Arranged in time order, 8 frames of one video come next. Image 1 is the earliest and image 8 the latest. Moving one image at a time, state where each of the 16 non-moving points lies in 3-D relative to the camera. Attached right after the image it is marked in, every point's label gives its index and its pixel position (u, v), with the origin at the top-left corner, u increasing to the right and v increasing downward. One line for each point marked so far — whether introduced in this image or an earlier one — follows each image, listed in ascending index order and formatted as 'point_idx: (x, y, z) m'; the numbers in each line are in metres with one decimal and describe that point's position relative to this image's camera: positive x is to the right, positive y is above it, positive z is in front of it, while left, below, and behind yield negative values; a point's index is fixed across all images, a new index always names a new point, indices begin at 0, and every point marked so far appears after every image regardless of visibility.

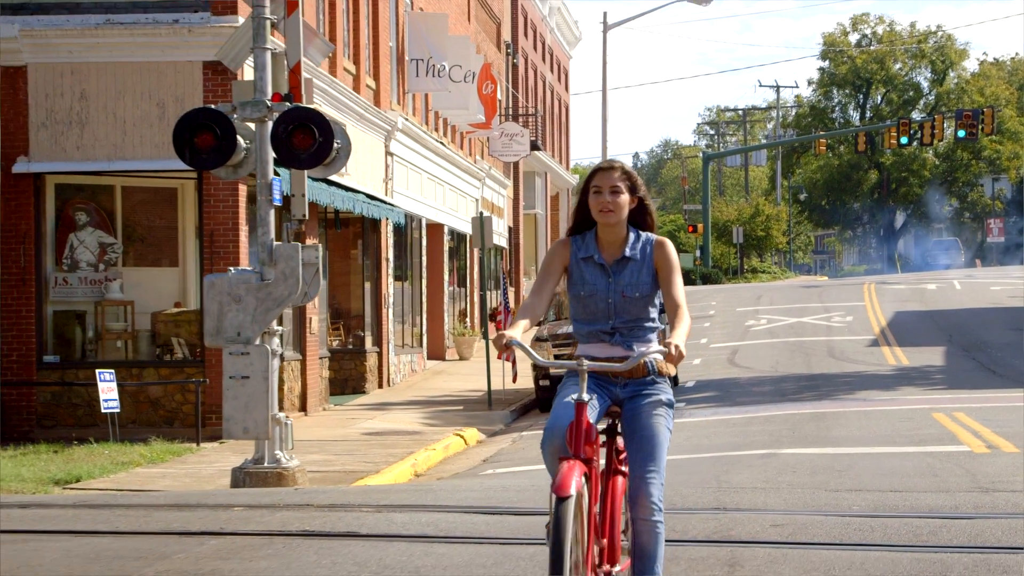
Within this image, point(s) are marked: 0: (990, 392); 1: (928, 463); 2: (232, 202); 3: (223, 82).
0: (+6.6, -1.4, +17.1) m
1: (+3.2, -1.3, +9.4) m
2: (-3.2, +1.0, +14.2) m
3: (-3.3, +2.3, +14.1) m
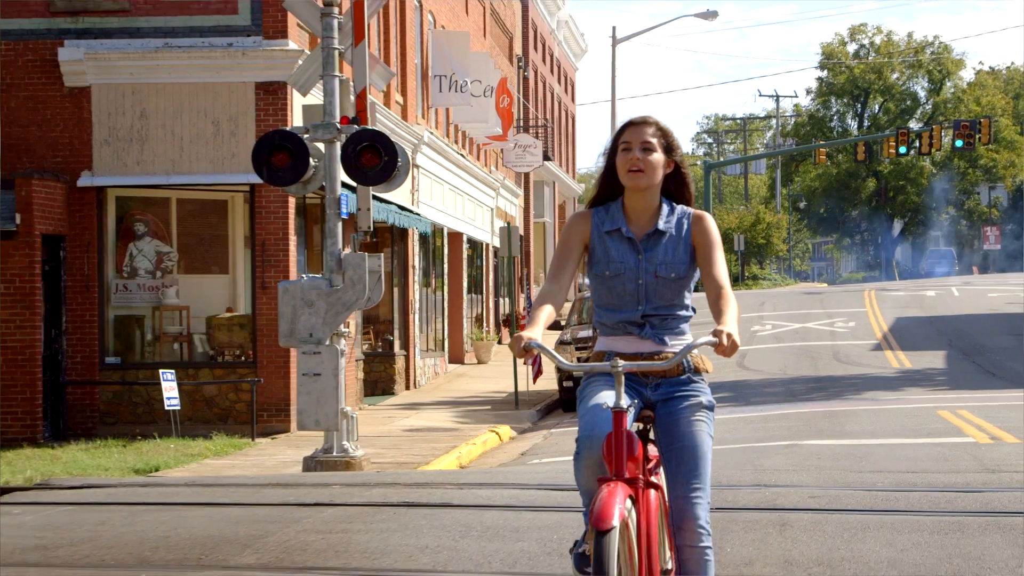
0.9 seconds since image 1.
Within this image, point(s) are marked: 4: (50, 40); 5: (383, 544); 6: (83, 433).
0: (+7.0, -1.5, +18.1) m
1: (+3.6, -1.4, +10.4) m
2: (-2.8, +0.9, +15.2) m
3: (-2.9, +2.3, +15.1) m
4: (-5.6, +3.0, +15.2) m
5: (-0.6, -1.2, +5.9) m
6: (-5.2, -1.8, +15.2) m
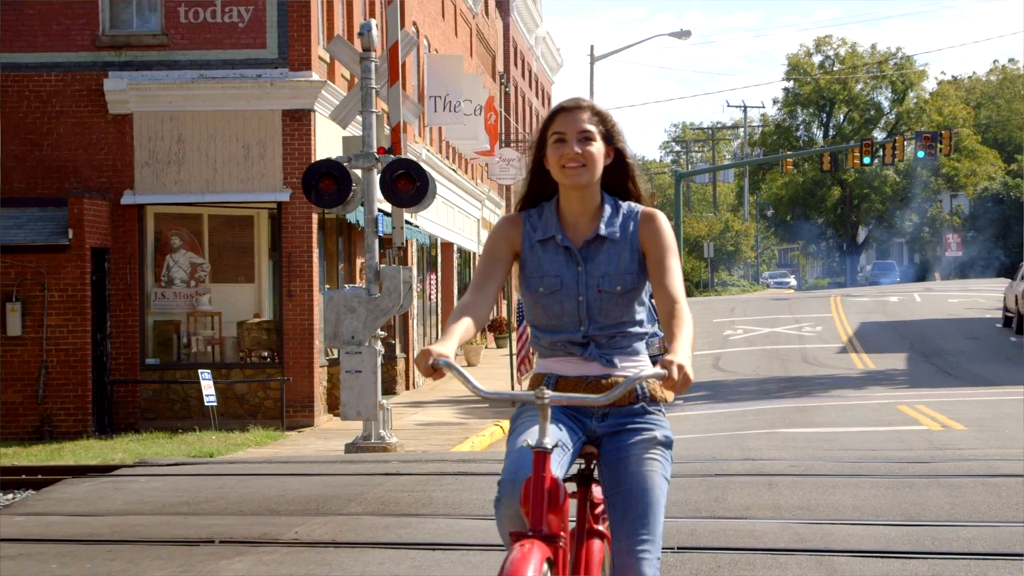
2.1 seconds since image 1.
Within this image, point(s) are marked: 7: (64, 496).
0: (+7.0, -1.6, +20.0) m
1: (+3.8, -1.4, +12.2) m
2: (-2.8, +0.8, +16.8) m
3: (-2.9, +2.2, +16.7) m
4: (-5.6, +2.9, +16.7) m
5: (-0.3, -1.3, +7.6) m
6: (-5.2, -1.9, +16.7) m
7: (-3.0, -1.4, +8.3) m
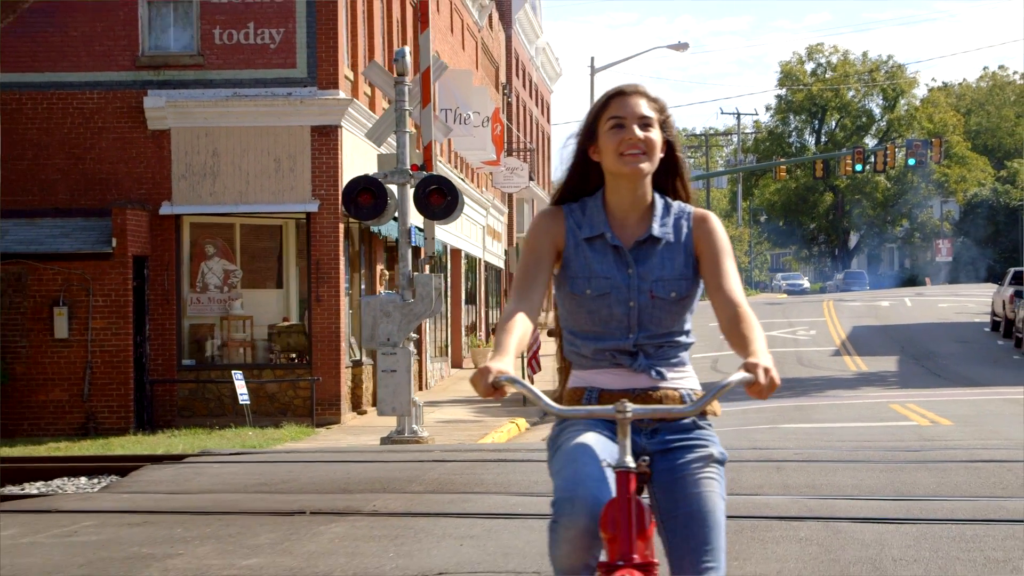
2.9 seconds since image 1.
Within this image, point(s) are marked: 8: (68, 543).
0: (+7.2, -1.7, +21.1) m
1: (+4.0, -1.5, +13.2) m
2: (-2.6, +0.7, +17.8) m
3: (-2.6, +2.1, +17.7) m
4: (-5.4, +2.8, +17.8) m
5: (0.0, -1.3, +8.6) m
6: (-5.0, -1.9, +17.7) m
7: (-2.7, -1.4, +9.4) m
8: (-2.4, -1.4, +6.8) m
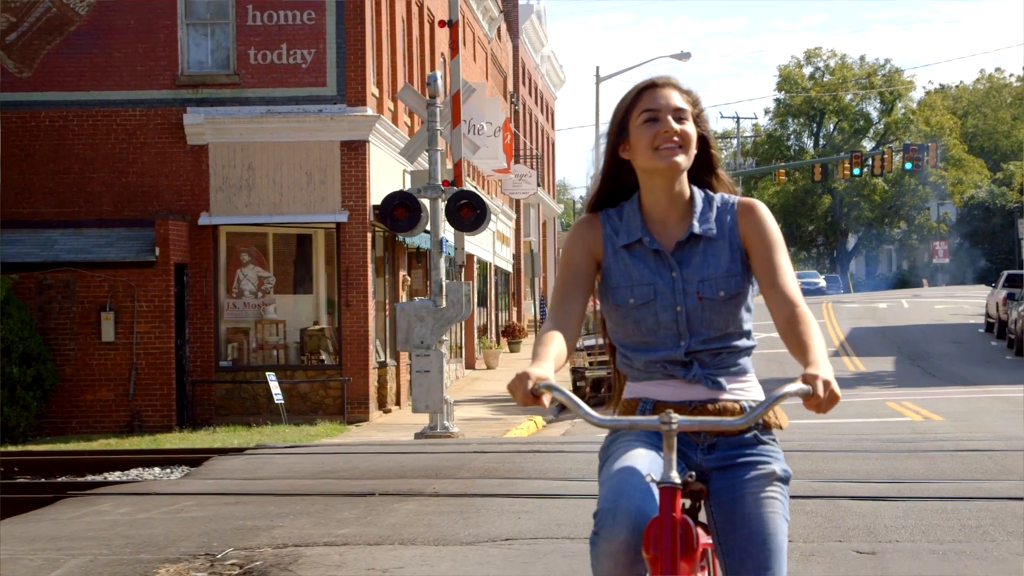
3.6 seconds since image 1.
0: (+7.4, -1.8, +22.2) m
1: (+4.3, -1.6, +14.4) m
2: (-2.3, +0.7, +19.0) m
3: (-2.4, +2.0, +18.8) m
4: (-5.1, +2.7, +18.9) m
5: (+0.3, -1.4, +9.7) m
6: (-4.7, -2.0, +18.8) m
7: (-2.4, -1.5, +10.5) m
8: (-2.1, -1.4, +7.9) m
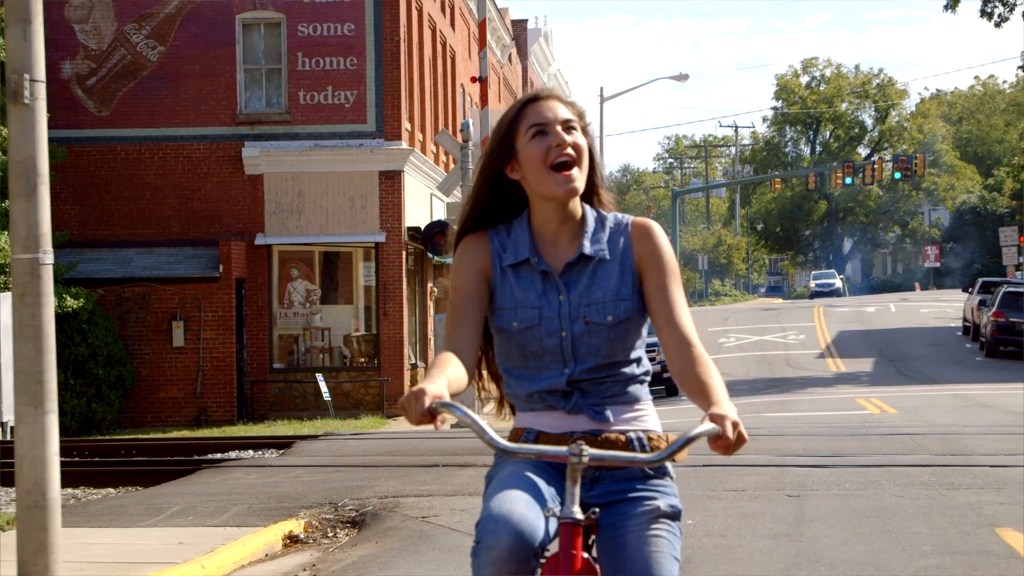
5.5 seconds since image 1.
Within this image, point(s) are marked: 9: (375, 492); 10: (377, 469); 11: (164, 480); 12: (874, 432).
0: (+7.7, -2.0, +24.9) m
1: (+4.6, -1.8, +17.1) m
2: (-2.0, +0.5, +21.7) m
3: (-2.1, +1.8, +21.6) m
4: (-4.8, +2.5, +21.6) m
5: (+0.5, -1.6, +12.5) m
6: (-4.4, -2.2, +21.5) m
7: (-2.1, -1.7, +13.2) m
8: (-1.8, -1.6, +10.6) m
9: (-1.1, -1.6, +9.9) m
10: (-1.2, -1.6, +11.1) m
11: (-3.3, -1.8, +11.7) m
12: (+4.0, -1.6, +13.5) m
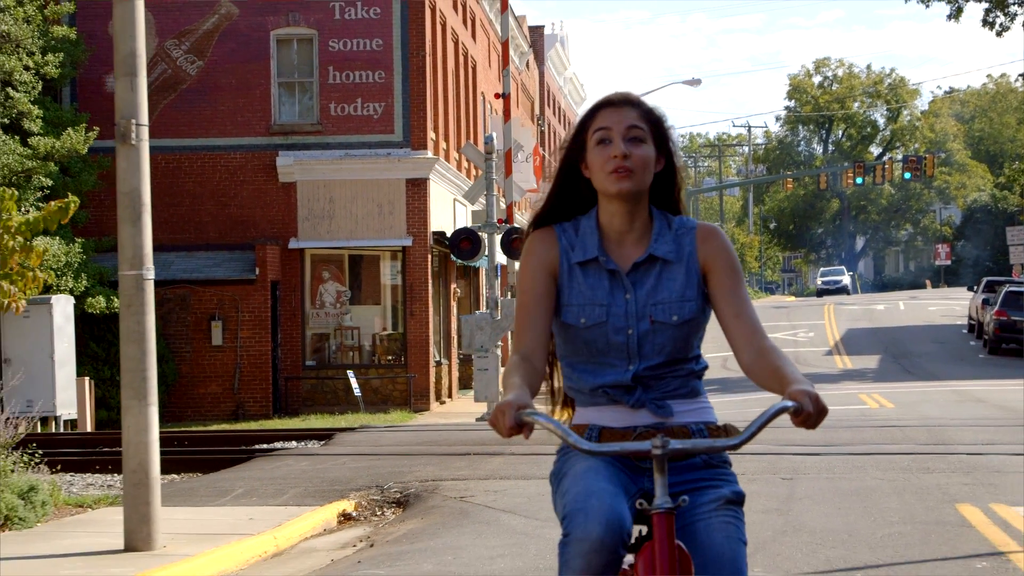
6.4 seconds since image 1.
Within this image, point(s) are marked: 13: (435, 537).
0: (+8.1, -2.0, +26.0) m
1: (+4.9, -1.8, +18.2) m
2: (-1.7, +0.4, +22.9) m
3: (-1.7, +1.8, +22.8) m
4: (-4.4, +2.5, +22.8) m
5: (+0.8, -1.7, +13.6) m
6: (-4.0, -2.3, +22.8) m
7: (-1.8, -1.8, +14.4) m
8: (-1.6, -1.7, +11.8) m
9: (-0.9, -1.7, +11.1) m
10: (-1.0, -1.7, +12.3) m
11: (-3.0, -1.9, +13.0) m
12: (+4.2, -1.6, +14.7) m
13: (-0.5, -1.7, +8.6) m
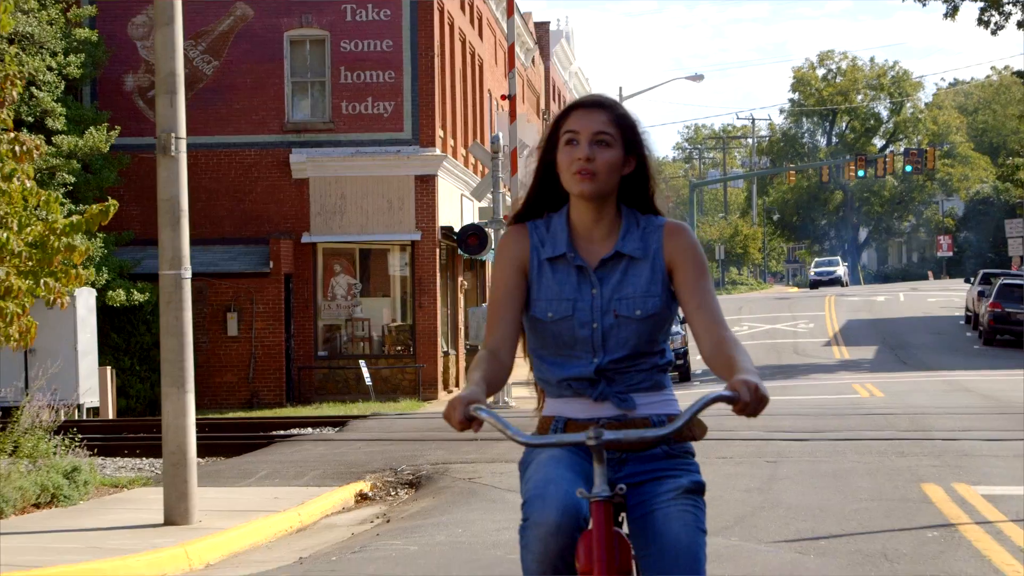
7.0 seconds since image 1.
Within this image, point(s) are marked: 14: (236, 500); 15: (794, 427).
0: (+8.3, -1.9, +26.8) m
1: (+5.0, -1.7, +19.0) m
2: (-1.6, +0.6, +23.7) m
3: (-1.6, +1.9, +23.5) m
4: (-4.3, +2.7, +23.6) m
5: (+0.9, -1.6, +14.4) m
6: (-3.9, -2.1, +23.6) m
7: (-1.8, -1.7, +15.2) m
8: (-1.5, -1.6, +12.6) m
9: (-0.8, -1.6, +11.9) m
10: (-0.9, -1.6, +13.1) m
11: (-3.0, -1.8, +13.8) m
12: (+4.3, -1.6, +15.4) m
13: (-0.5, -1.7, +9.4) m
14: (-2.3, -1.7, +10.2) m
15: (+3.1, -1.6, +13.6) m
